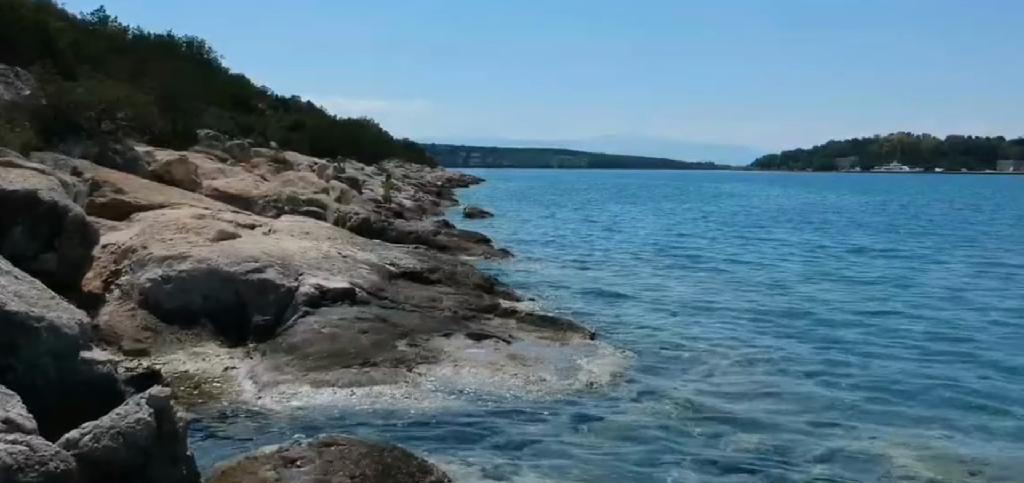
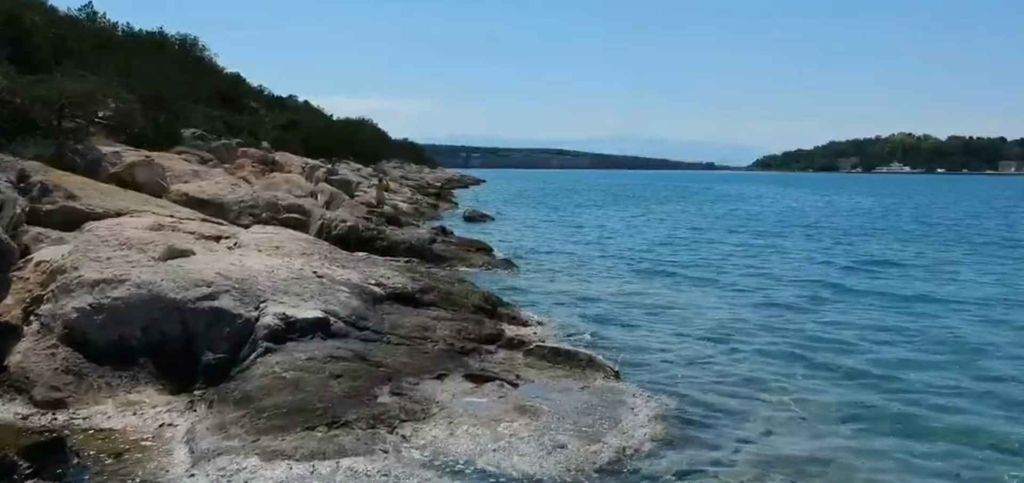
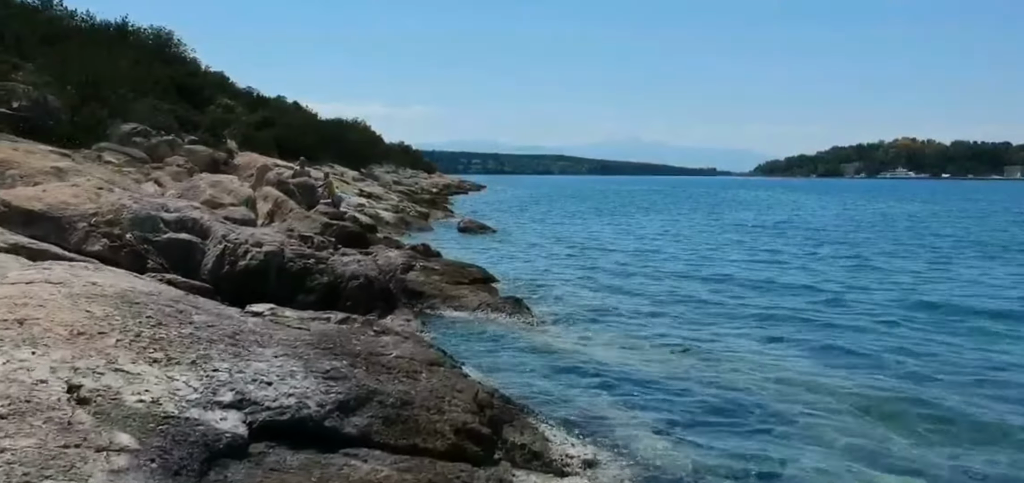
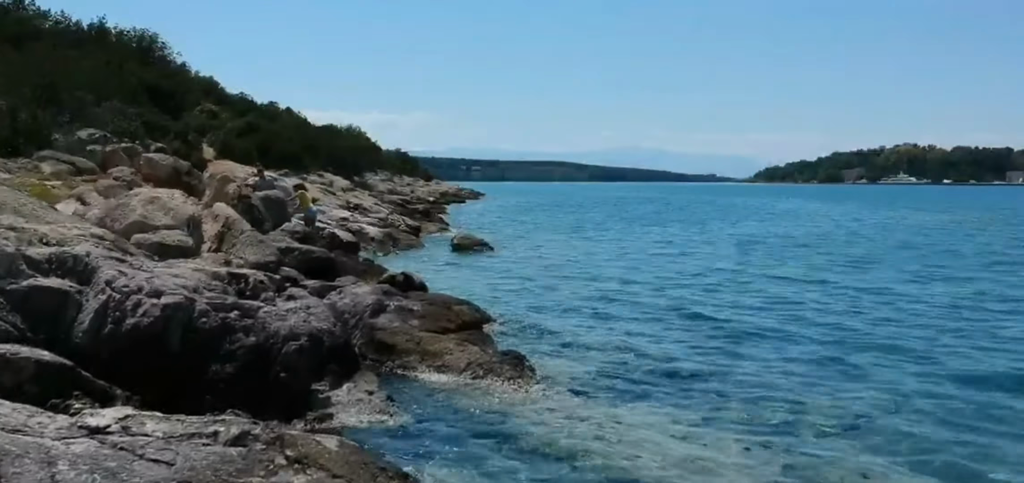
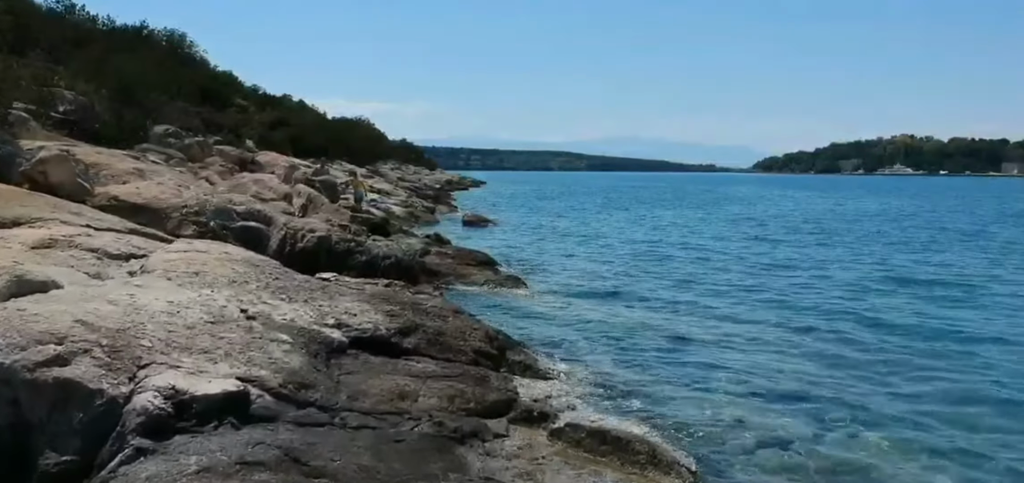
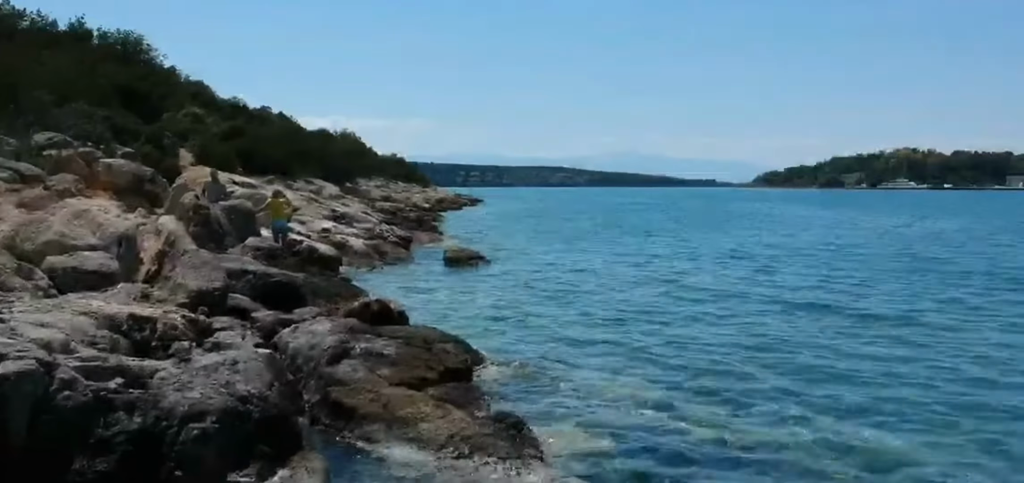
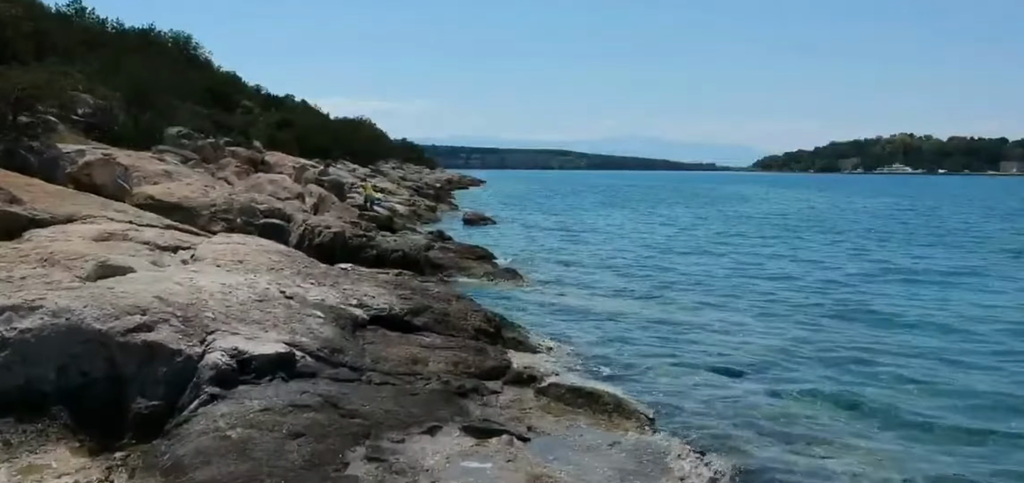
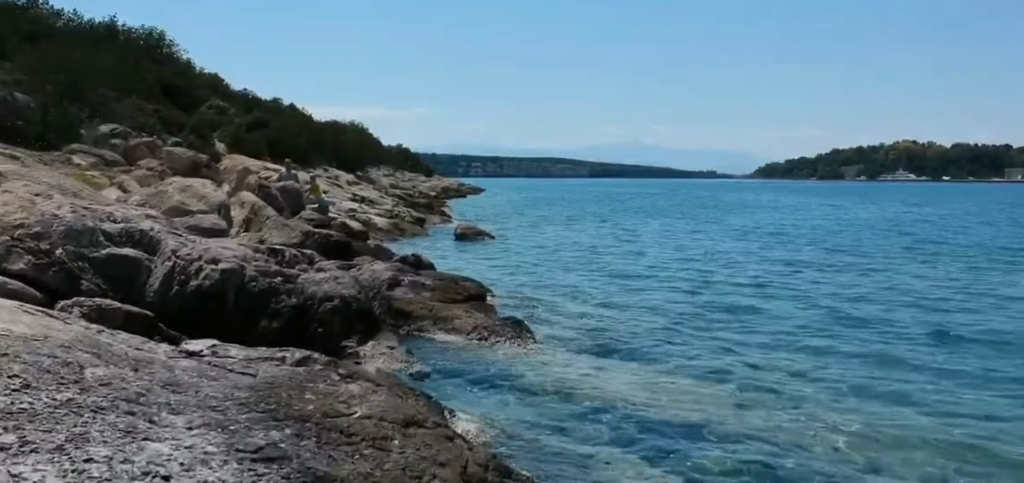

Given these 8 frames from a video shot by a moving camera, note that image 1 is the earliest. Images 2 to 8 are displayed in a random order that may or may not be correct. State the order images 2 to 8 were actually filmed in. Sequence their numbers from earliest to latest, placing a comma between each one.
2, 7, 5, 3, 8, 4, 6
